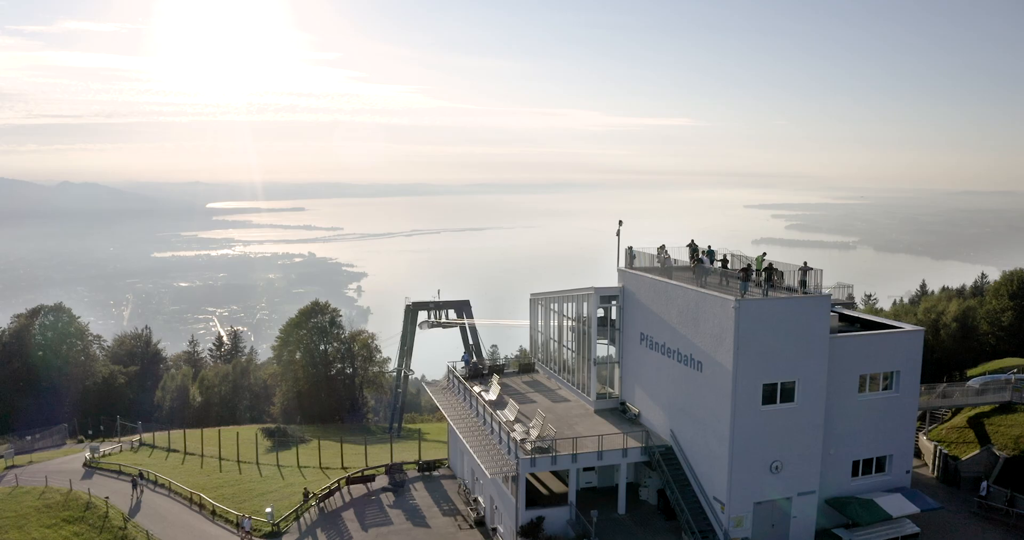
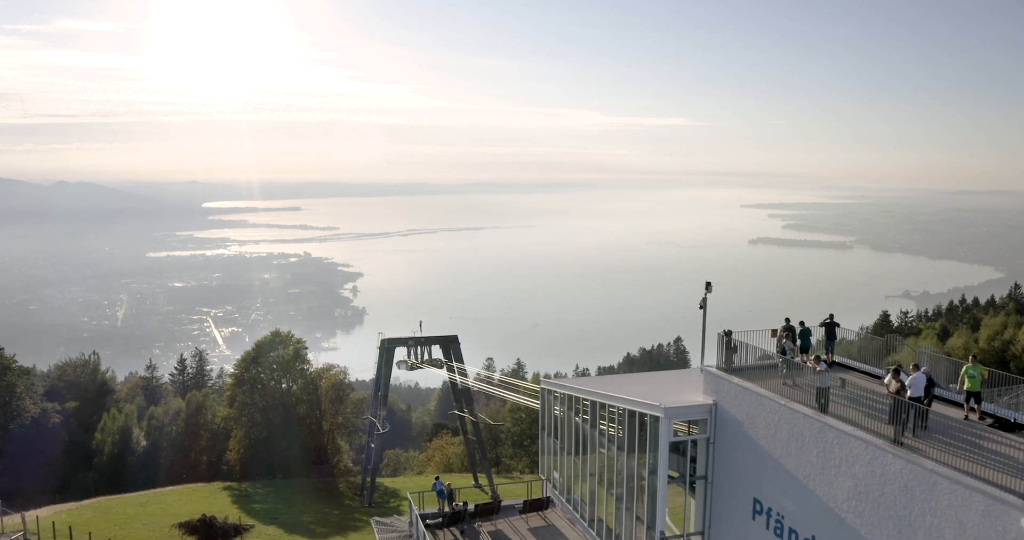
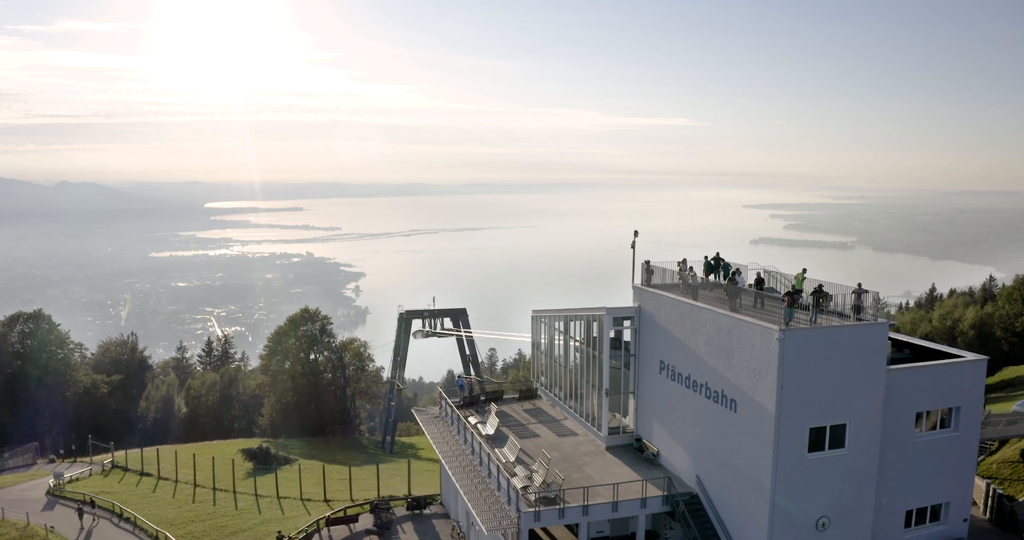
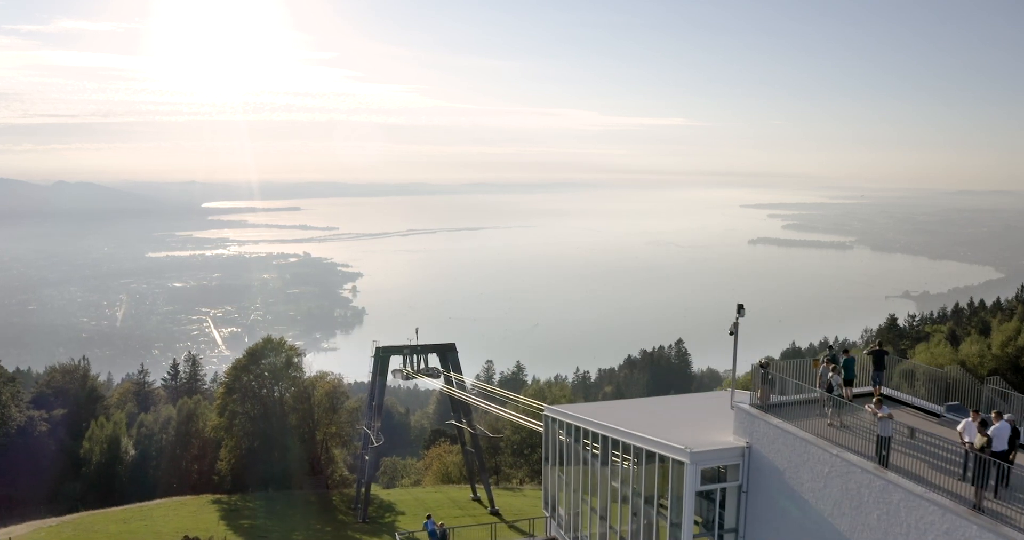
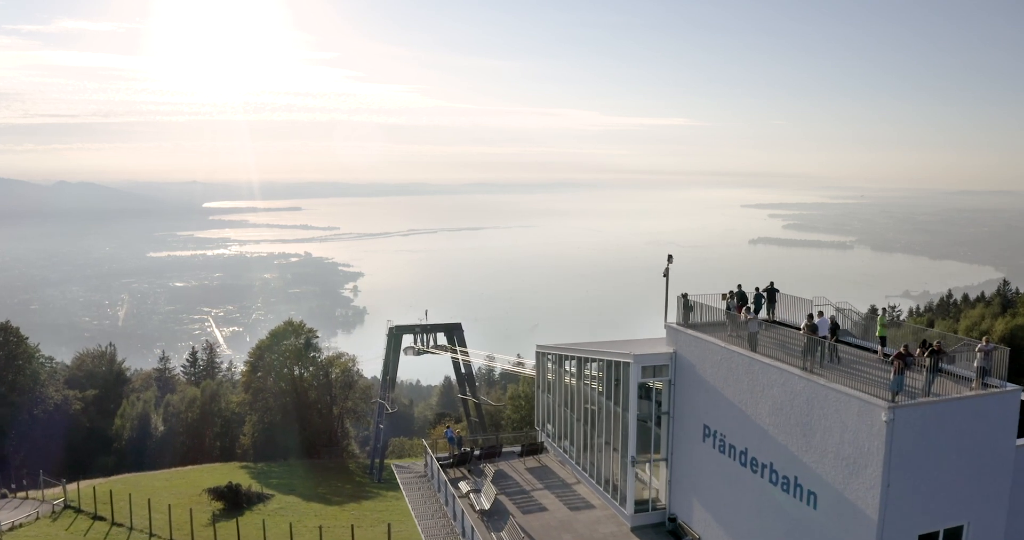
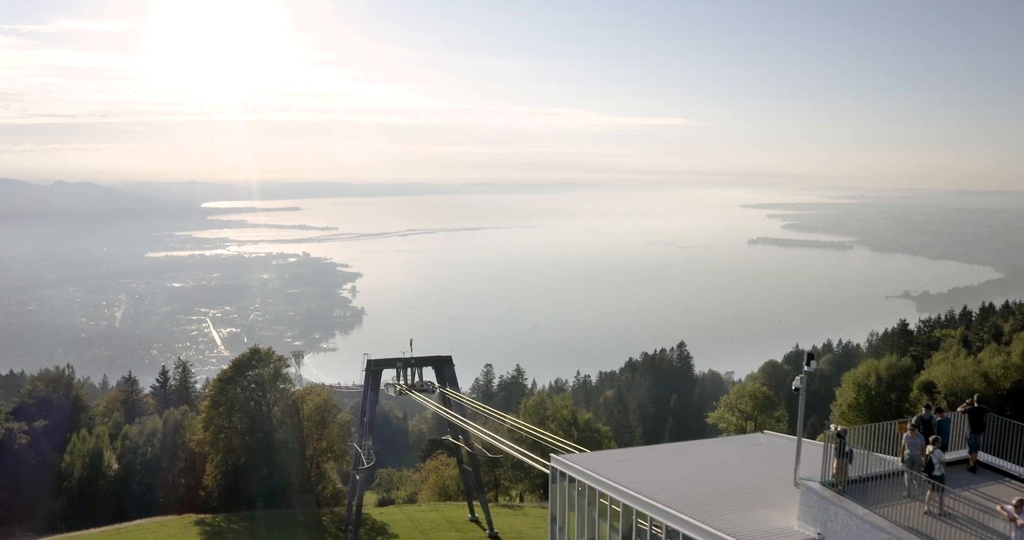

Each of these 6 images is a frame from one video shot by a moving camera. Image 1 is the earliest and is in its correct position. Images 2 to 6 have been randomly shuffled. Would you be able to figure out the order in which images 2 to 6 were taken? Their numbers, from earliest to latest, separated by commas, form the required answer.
3, 5, 2, 4, 6
